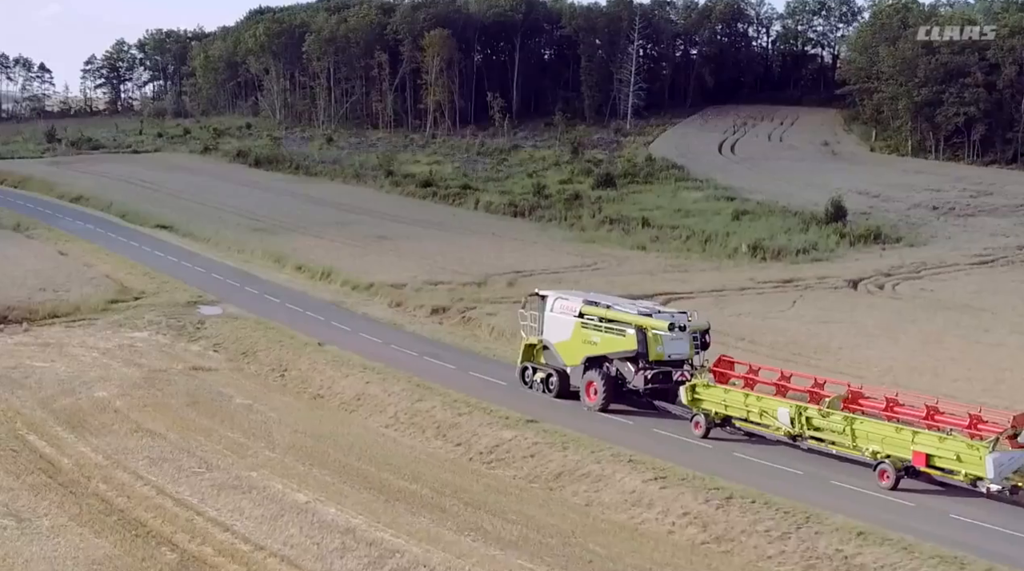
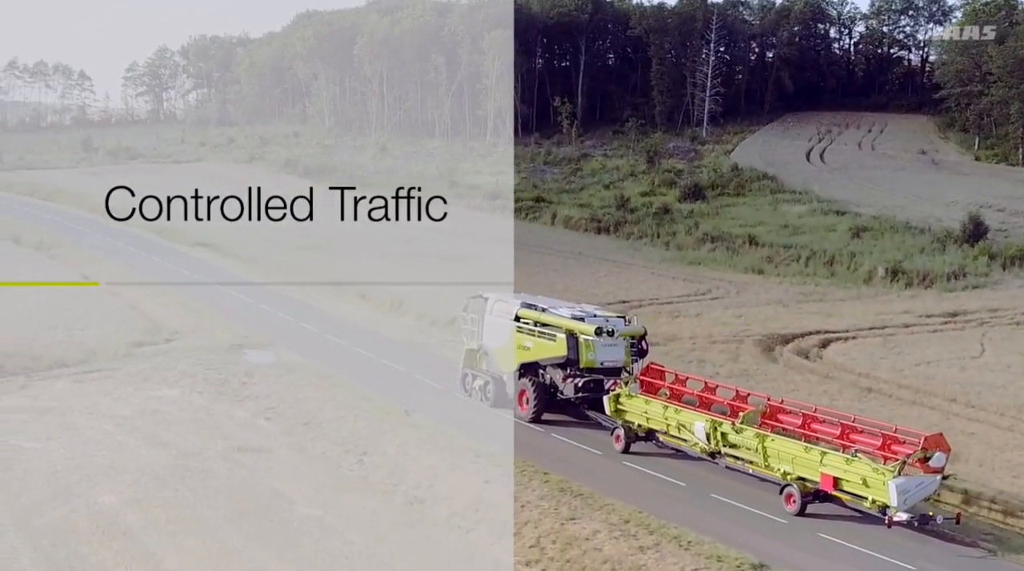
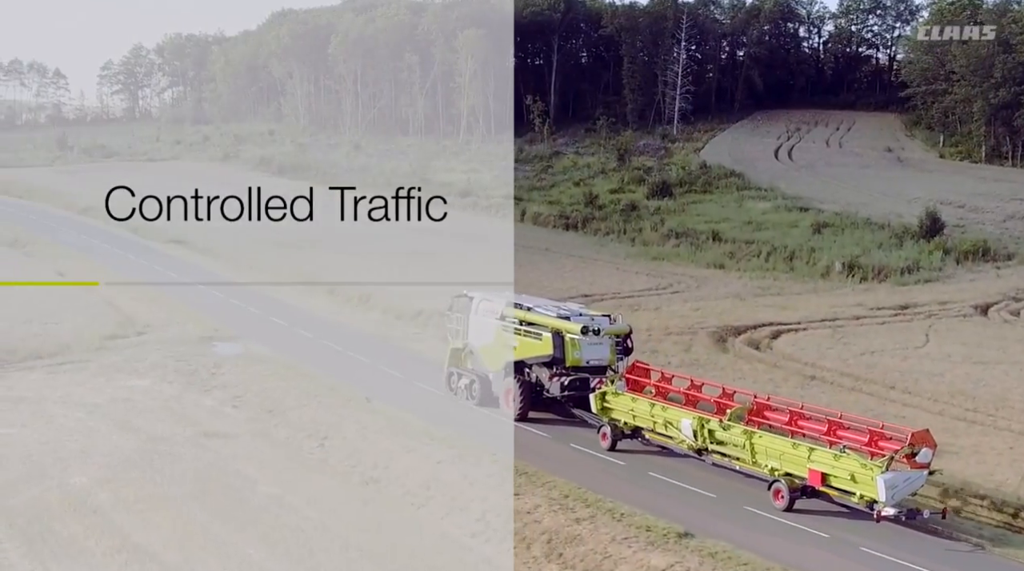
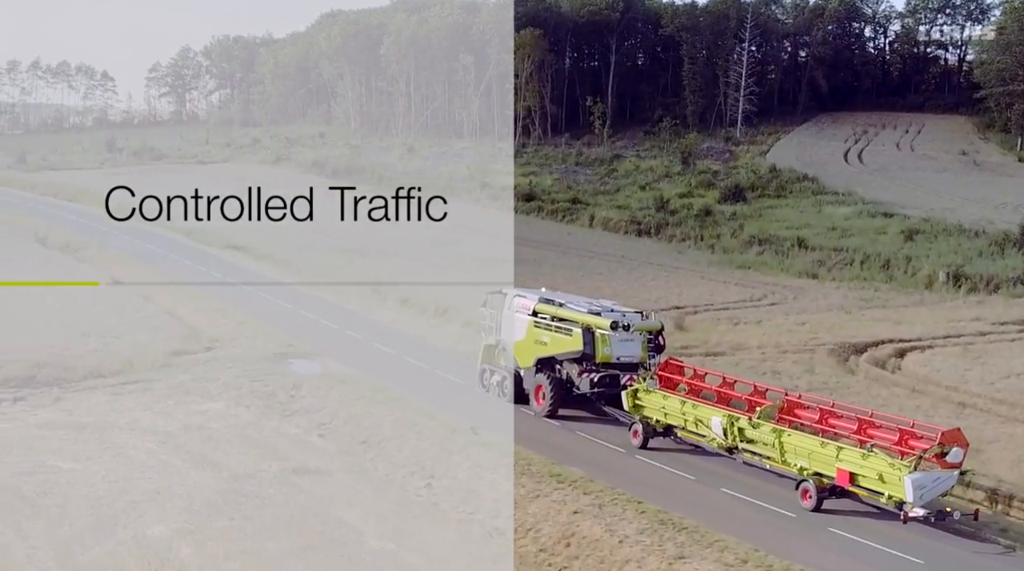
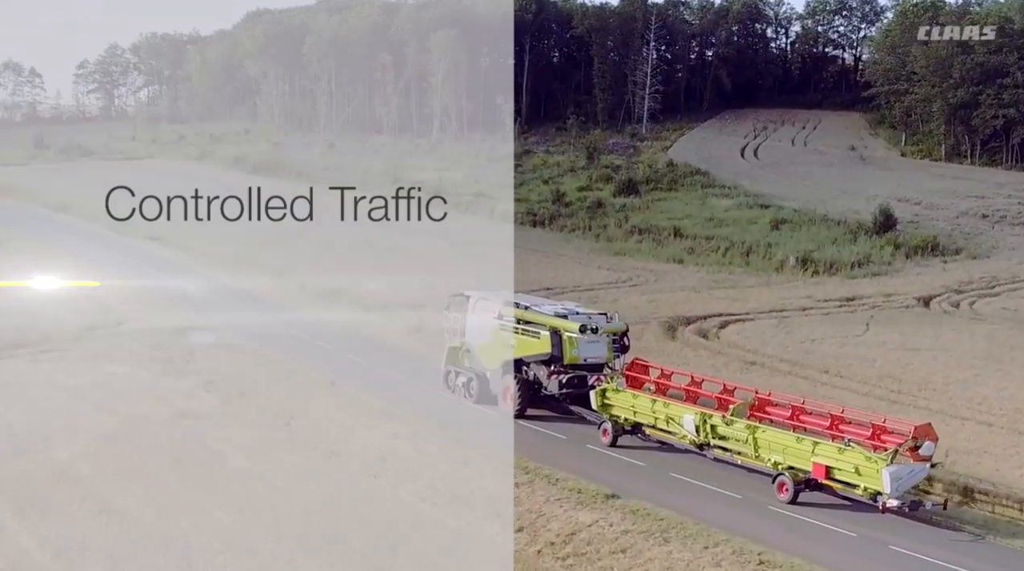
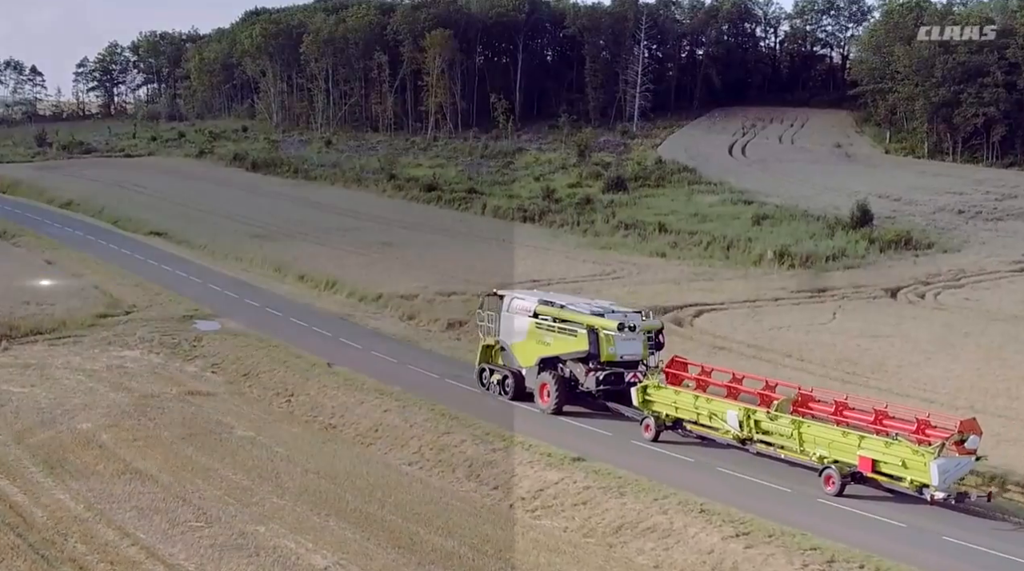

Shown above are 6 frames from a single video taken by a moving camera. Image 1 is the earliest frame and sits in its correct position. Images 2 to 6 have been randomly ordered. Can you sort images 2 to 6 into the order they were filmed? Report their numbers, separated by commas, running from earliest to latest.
6, 5, 3, 2, 4
